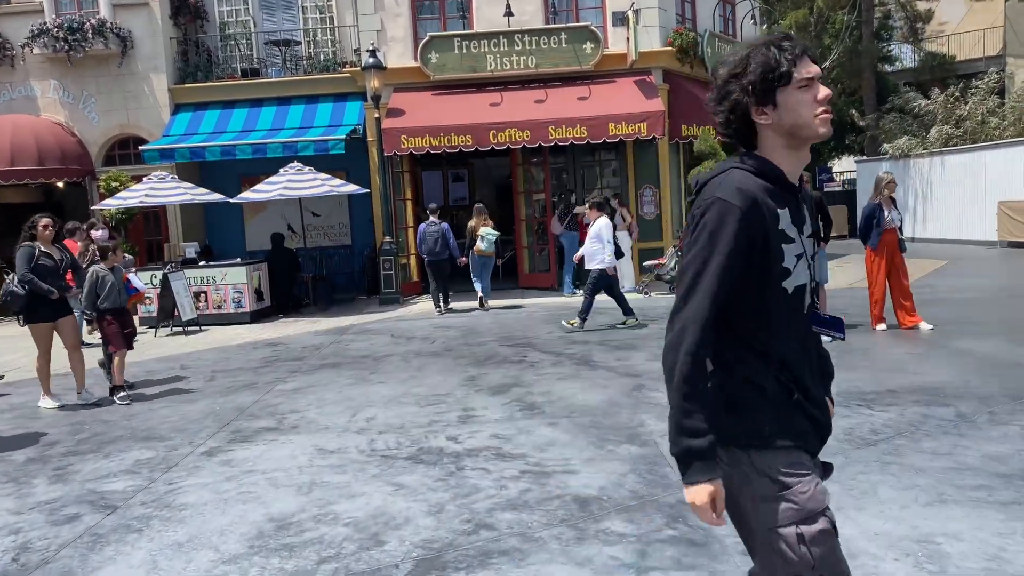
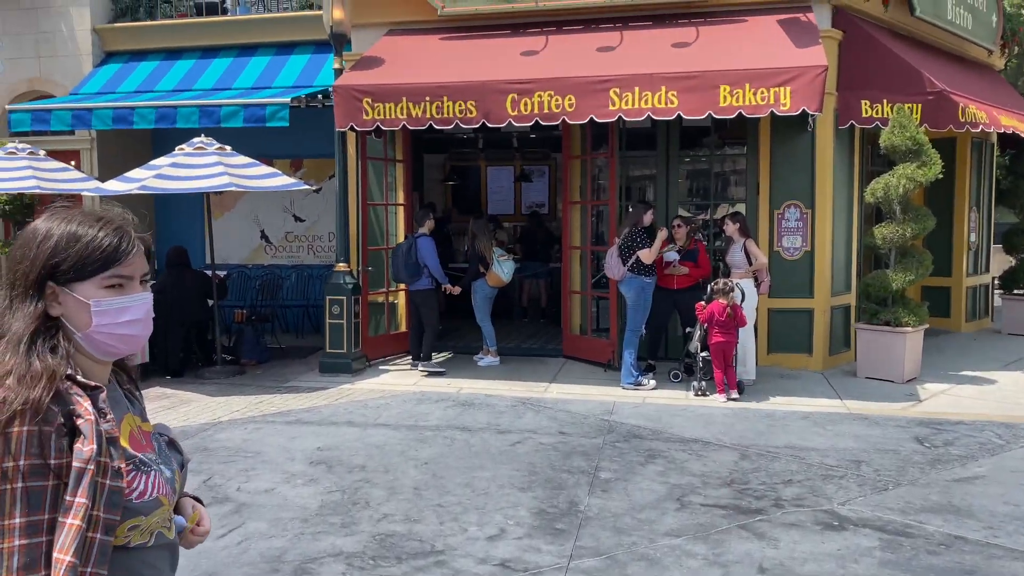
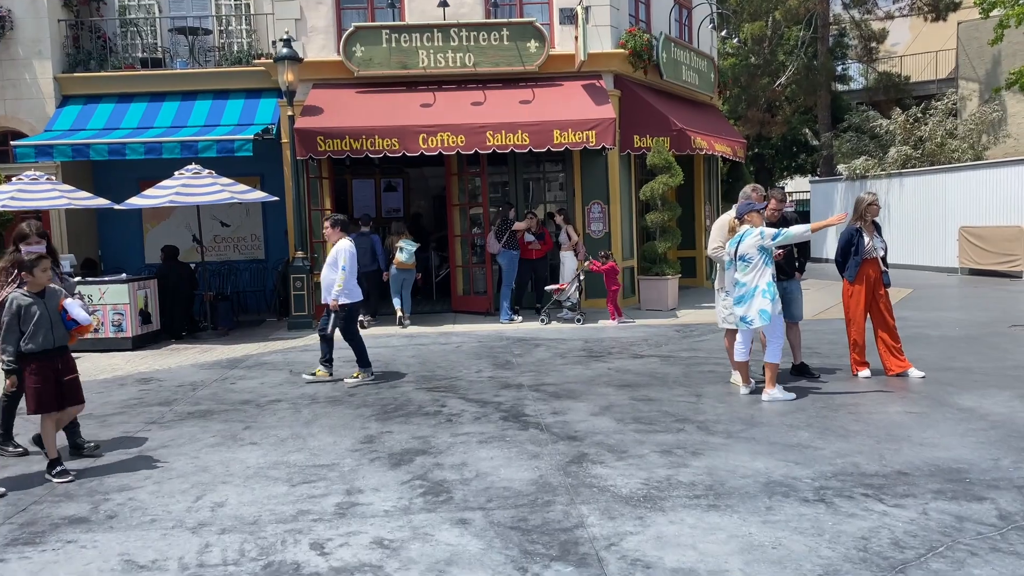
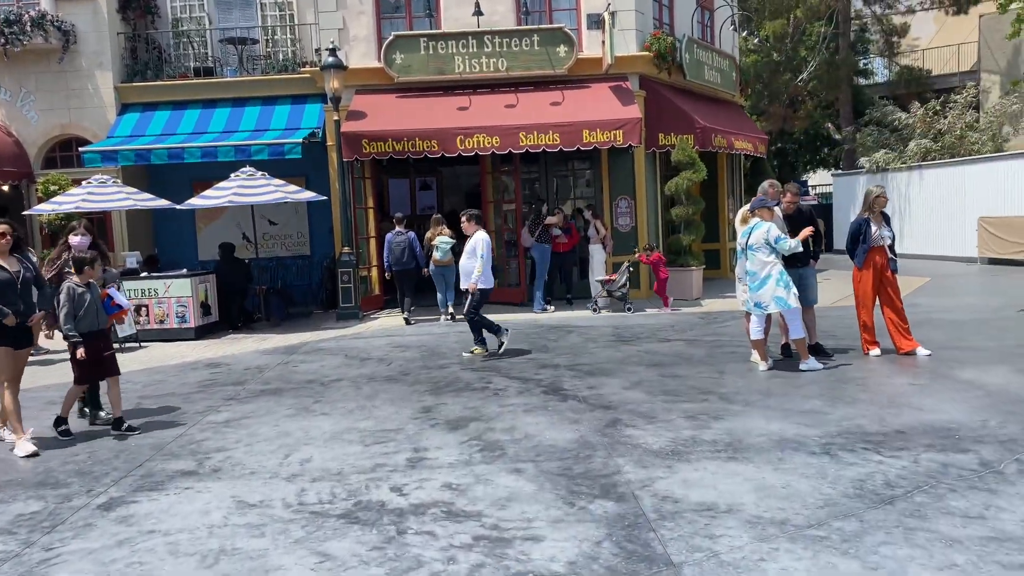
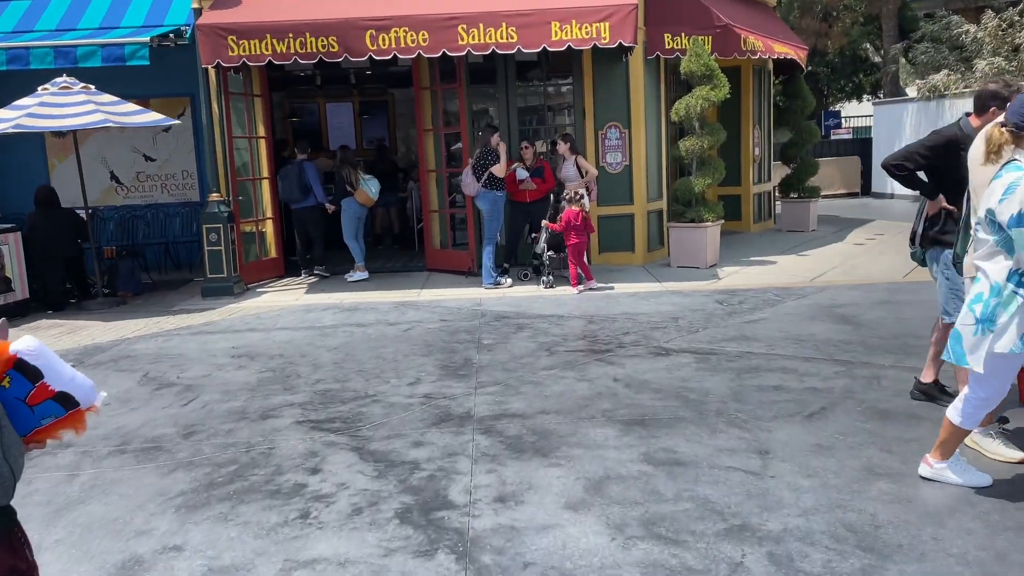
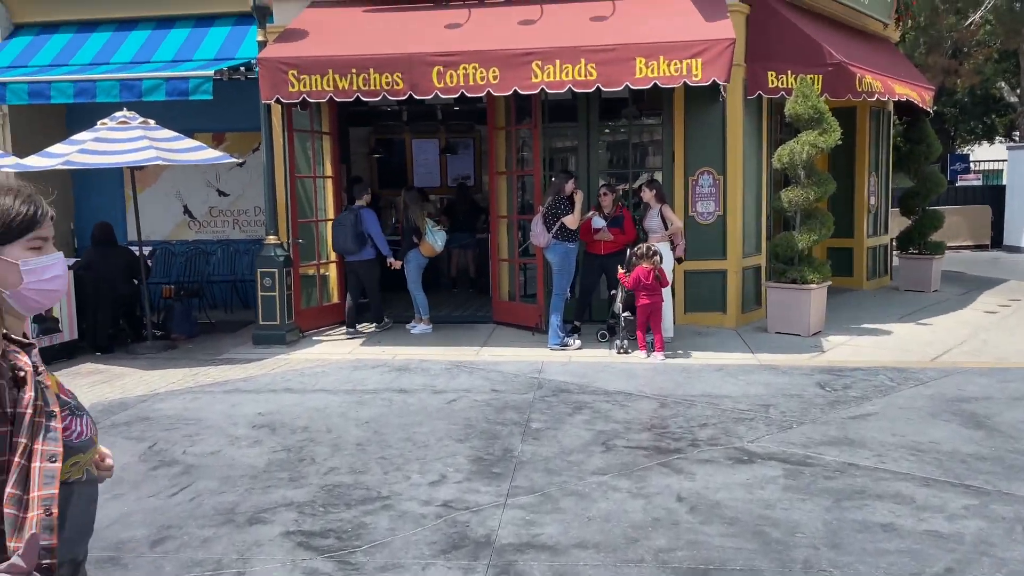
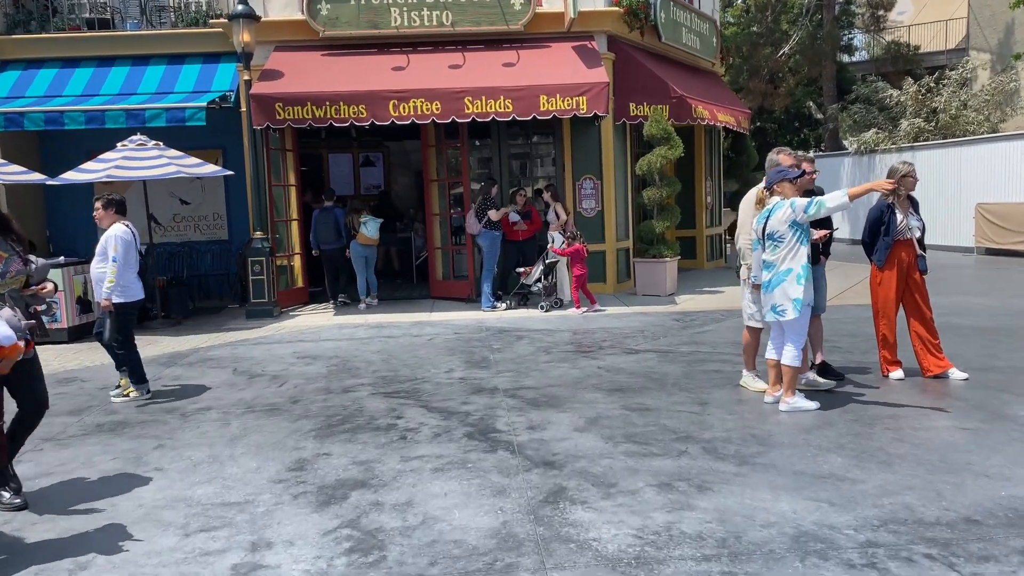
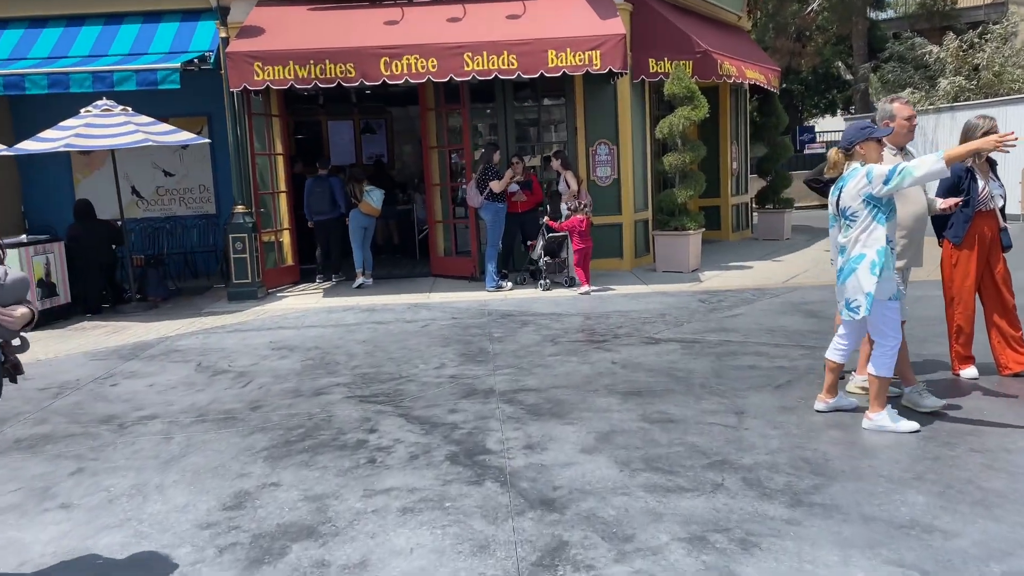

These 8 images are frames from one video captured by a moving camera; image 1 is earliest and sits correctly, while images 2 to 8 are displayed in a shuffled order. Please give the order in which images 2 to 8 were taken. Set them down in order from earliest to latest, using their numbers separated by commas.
4, 3, 7, 8, 5, 6, 2
